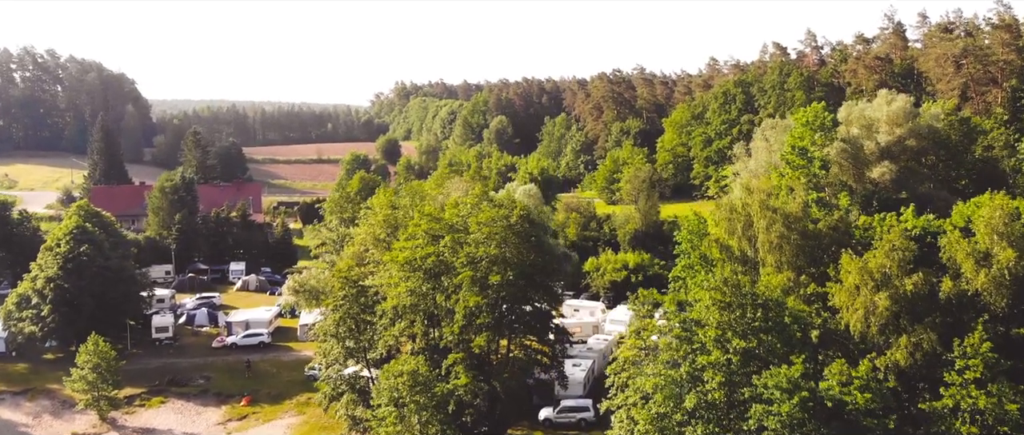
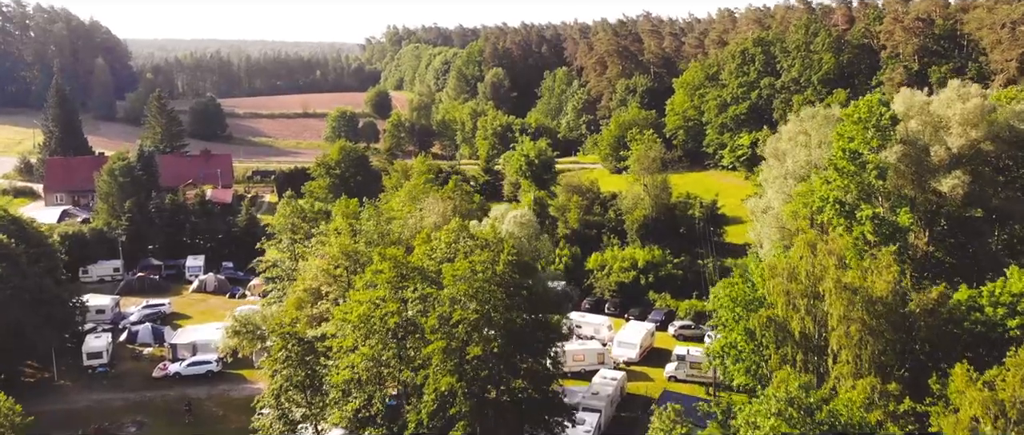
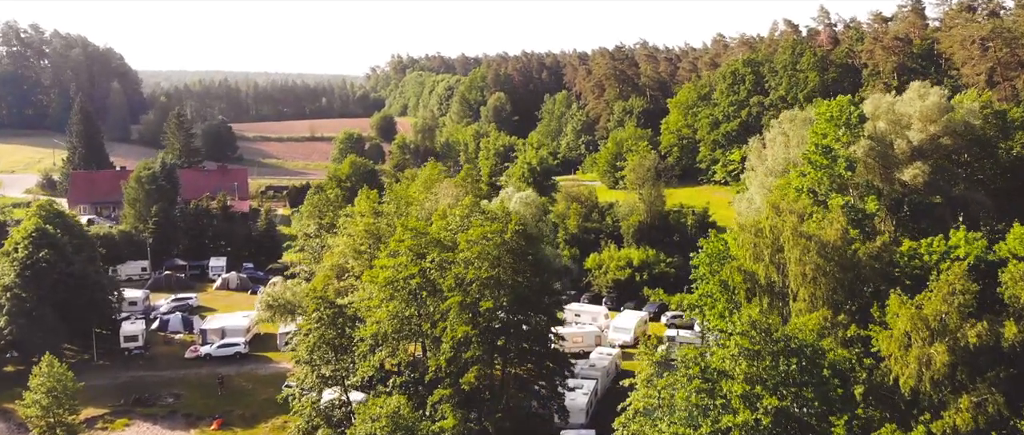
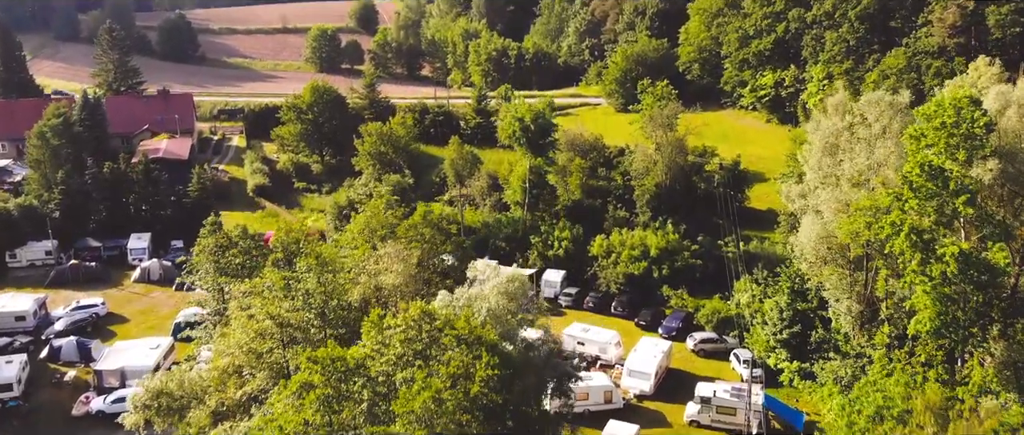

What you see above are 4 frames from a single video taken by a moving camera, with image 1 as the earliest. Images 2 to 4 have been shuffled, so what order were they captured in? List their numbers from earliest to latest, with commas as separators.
3, 2, 4
